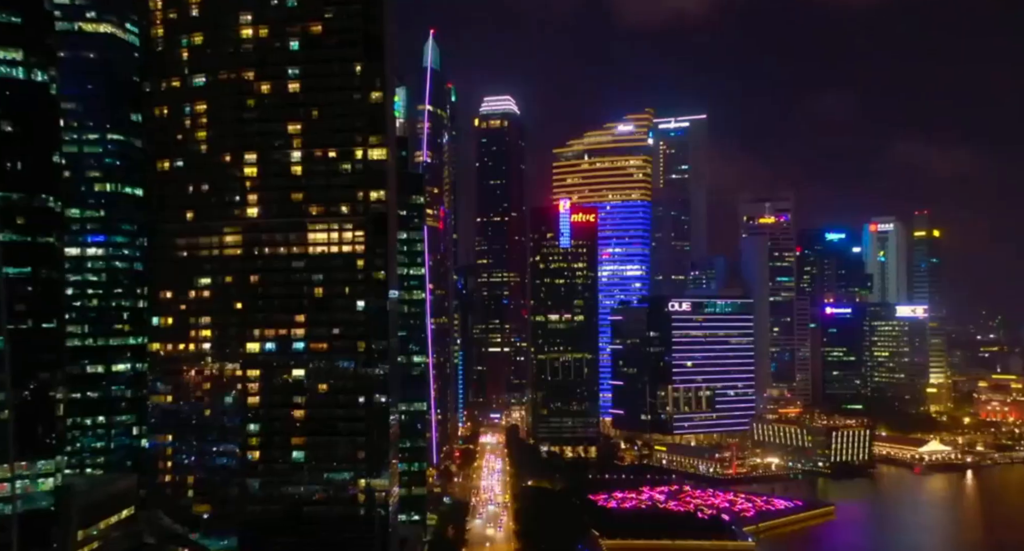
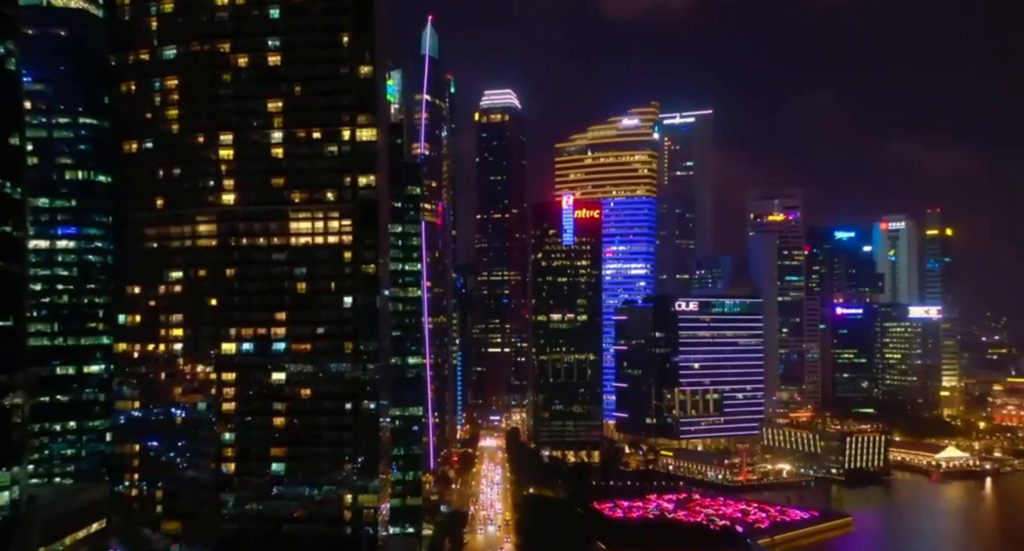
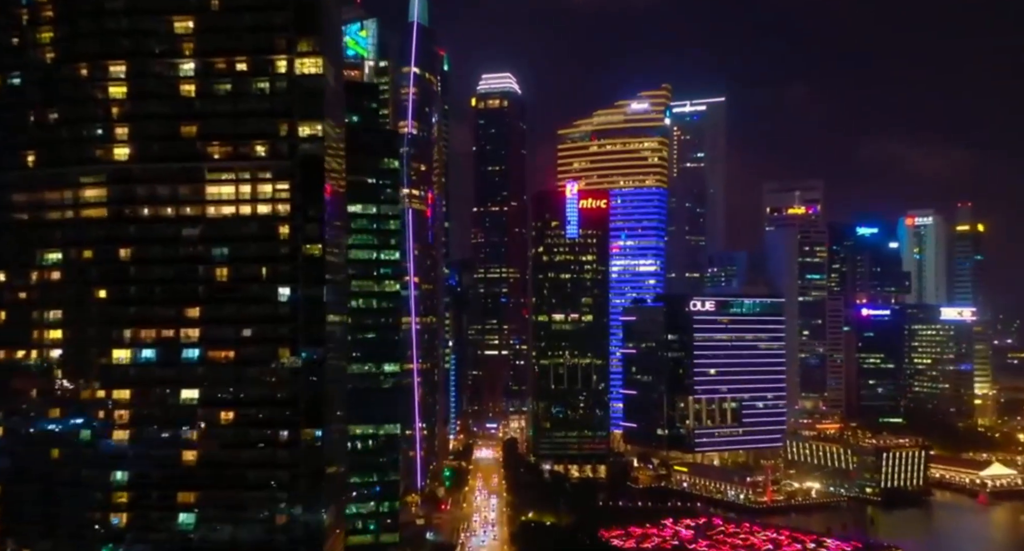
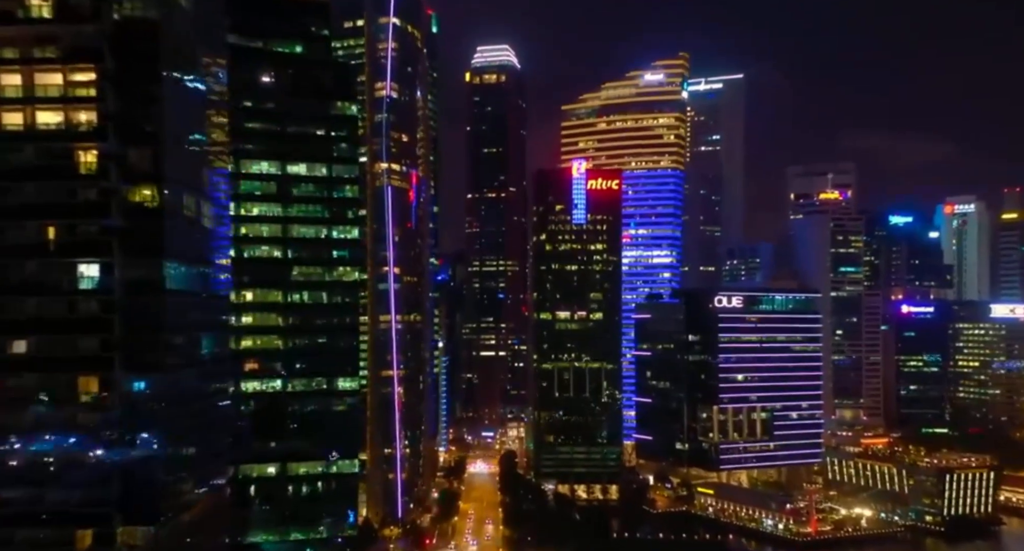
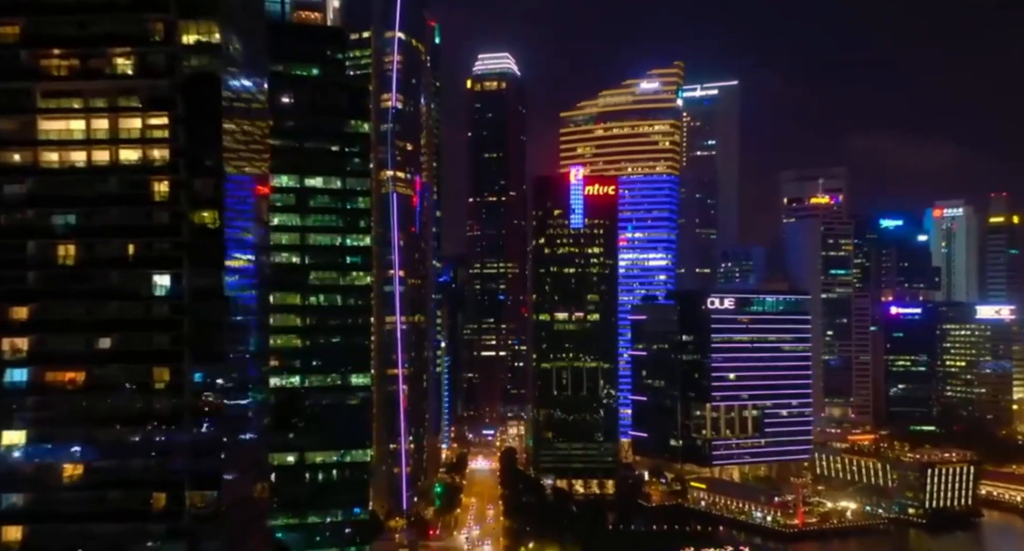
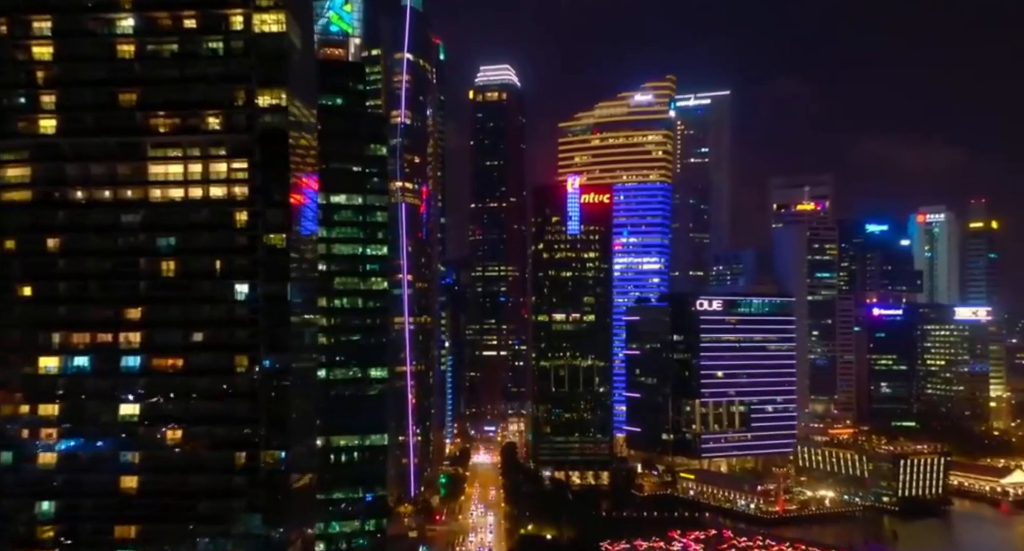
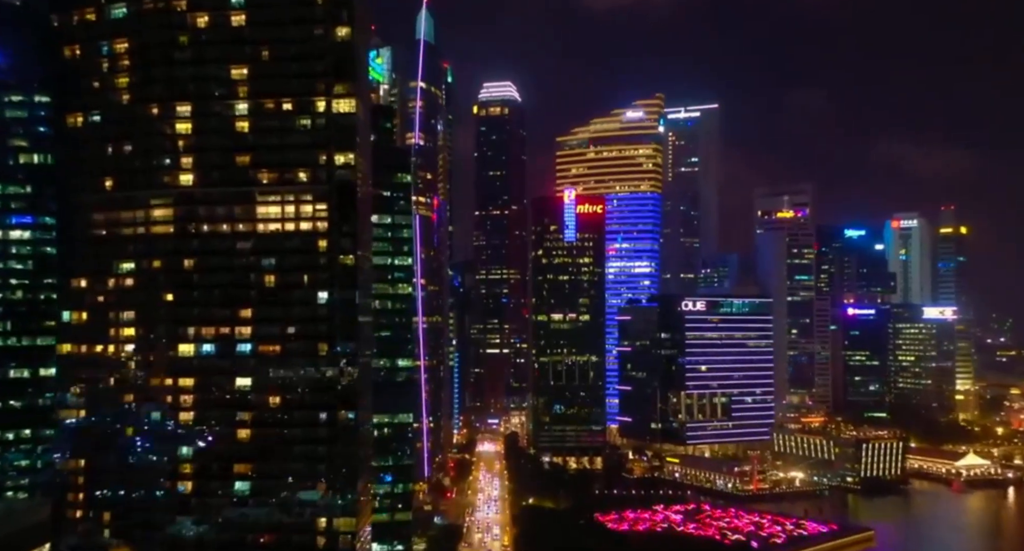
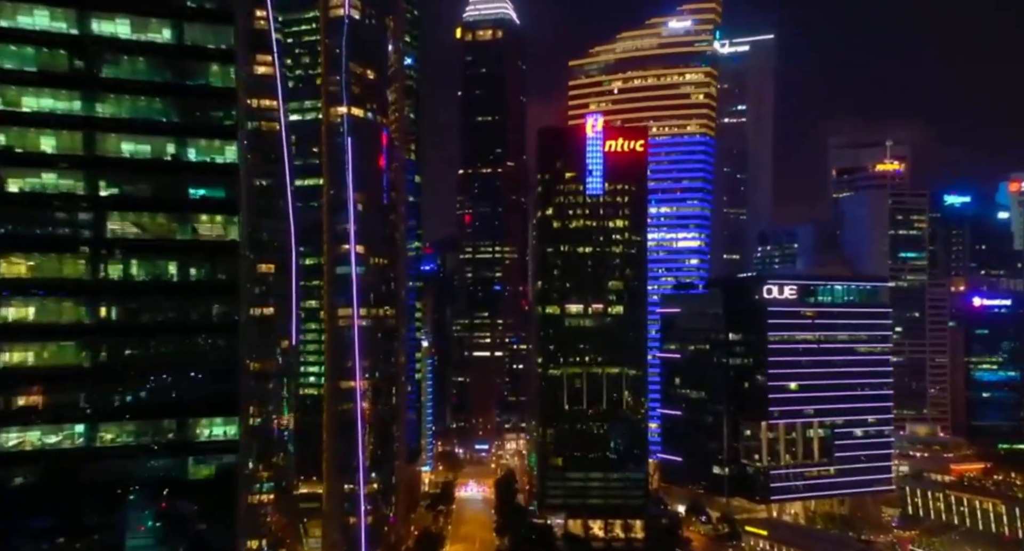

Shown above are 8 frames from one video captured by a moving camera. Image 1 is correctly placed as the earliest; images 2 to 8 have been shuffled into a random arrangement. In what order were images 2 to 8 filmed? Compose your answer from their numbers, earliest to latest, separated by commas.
2, 7, 3, 6, 5, 4, 8
